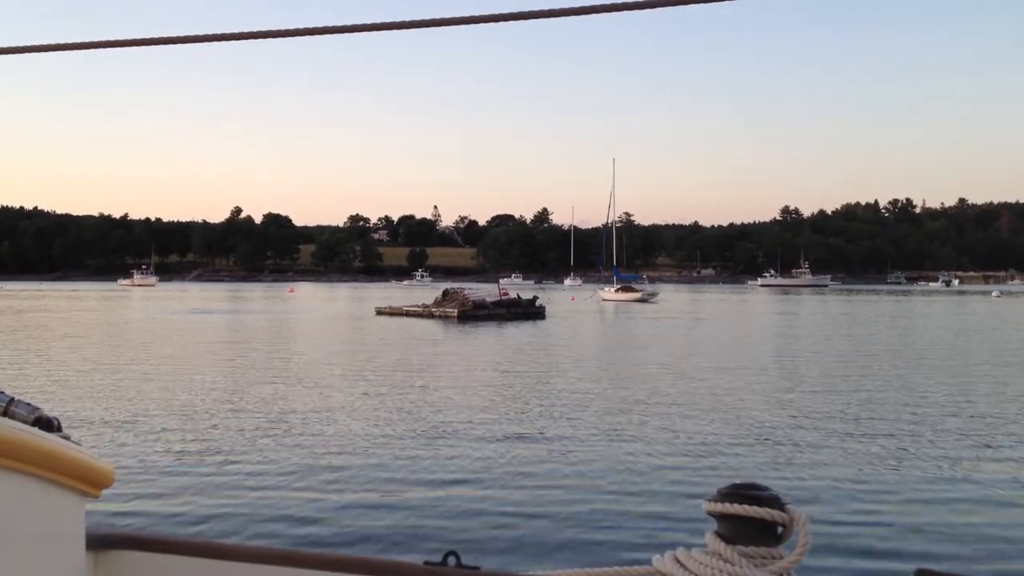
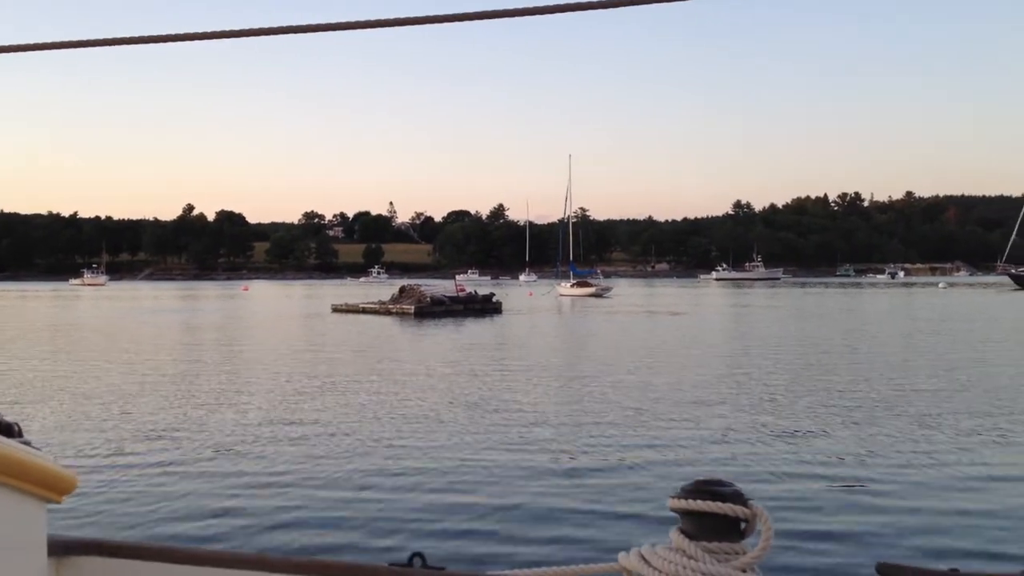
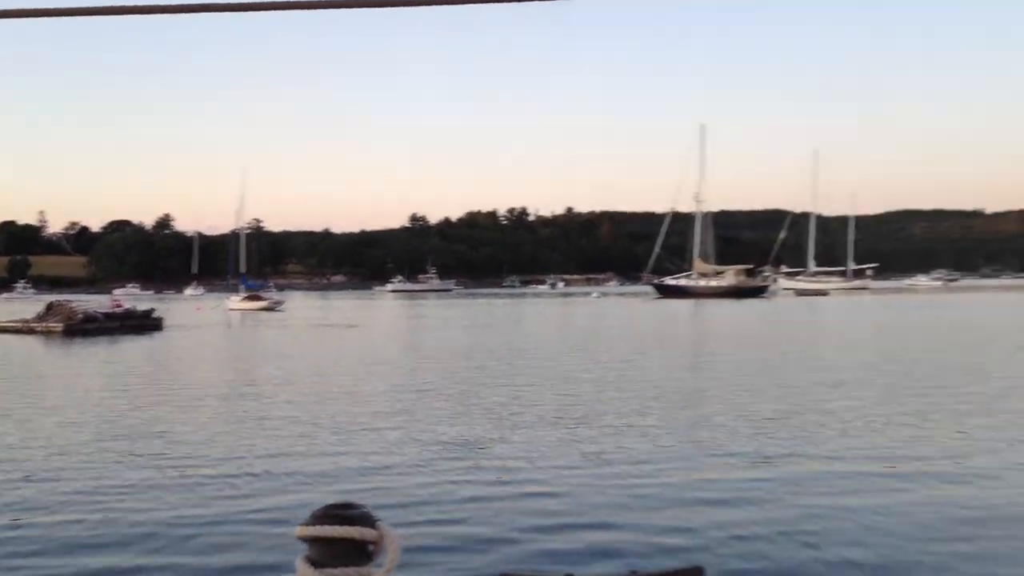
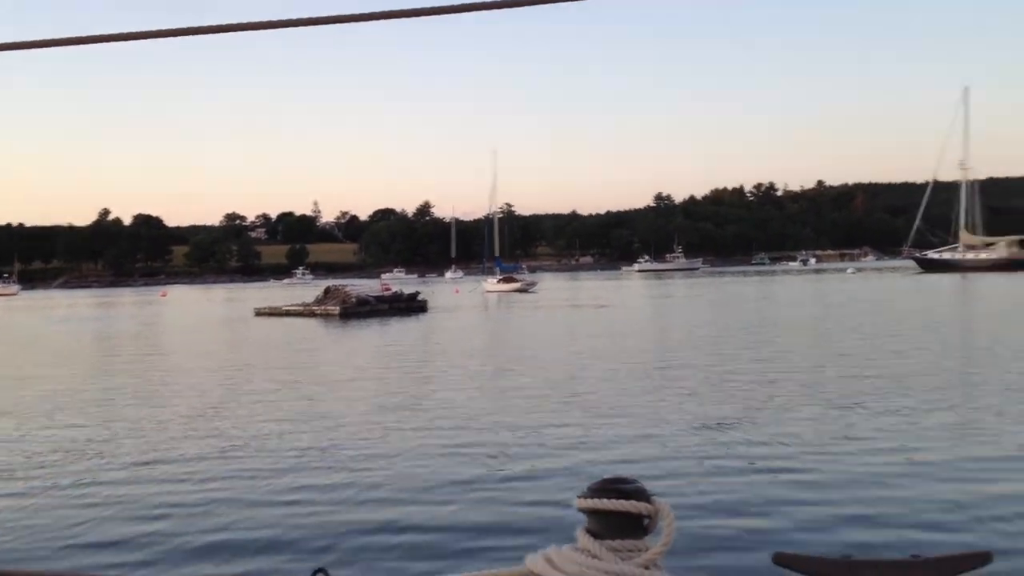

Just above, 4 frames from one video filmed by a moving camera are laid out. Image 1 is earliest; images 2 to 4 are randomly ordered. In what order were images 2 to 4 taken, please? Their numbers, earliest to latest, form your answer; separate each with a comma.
2, 4, 3
